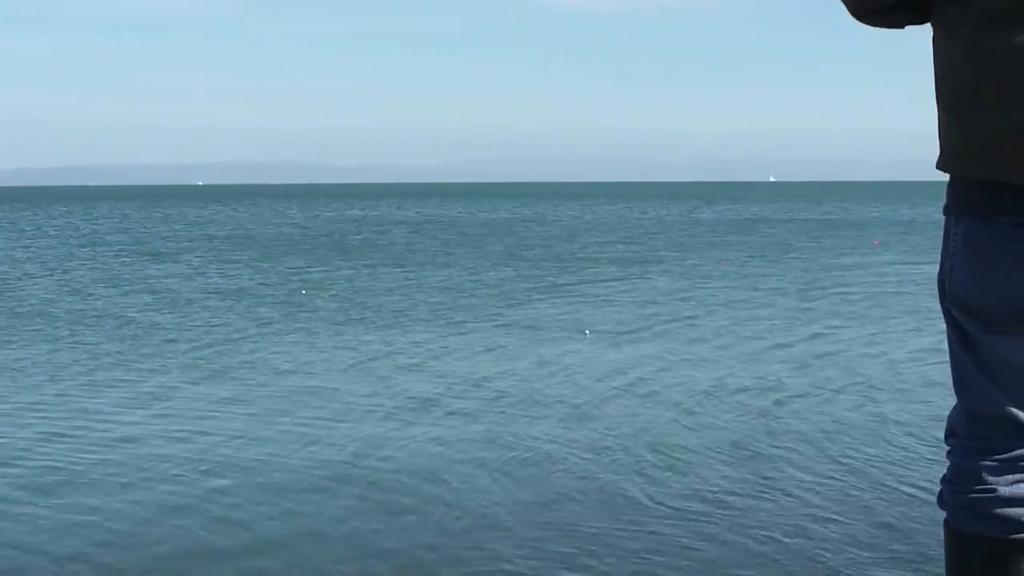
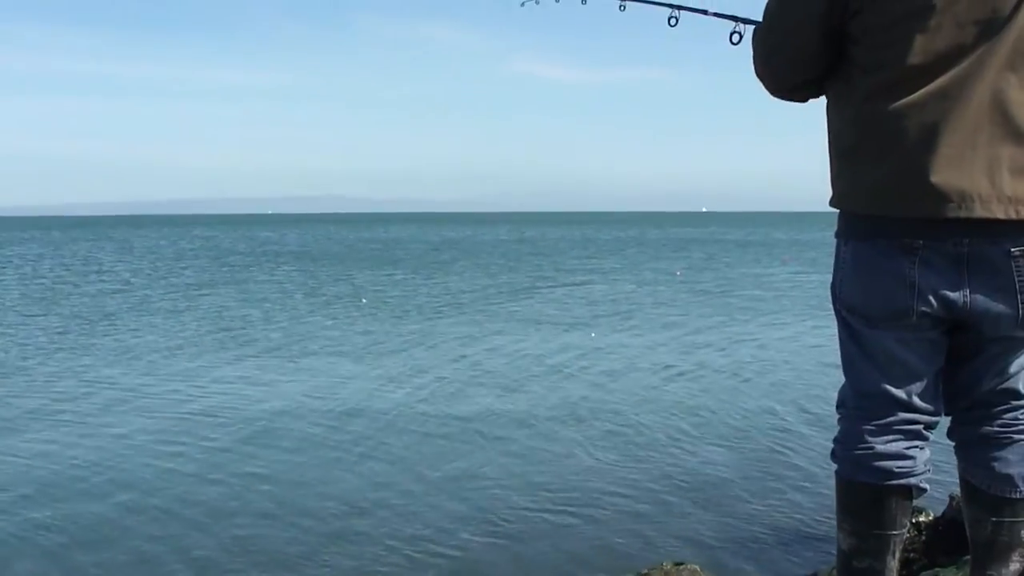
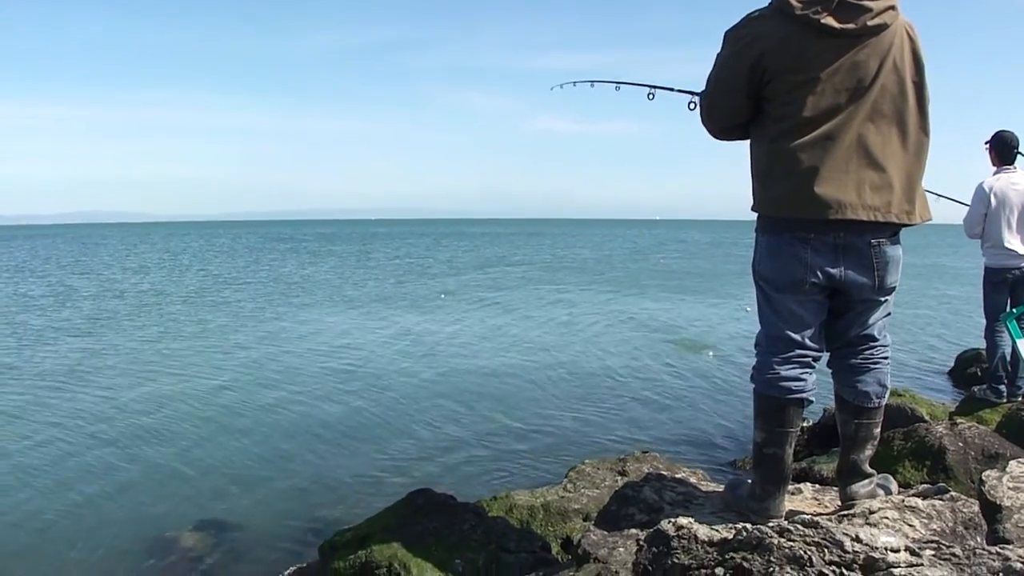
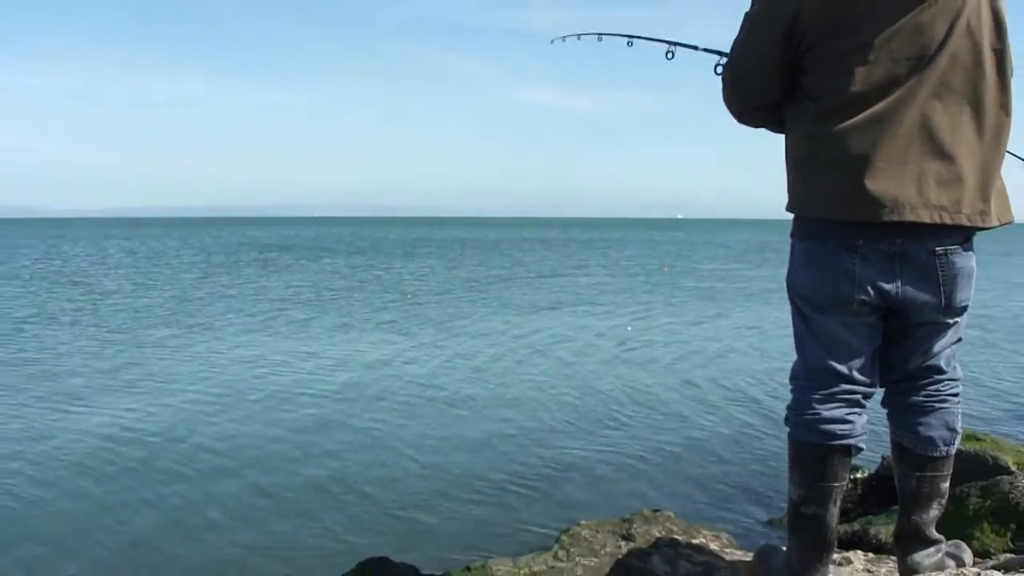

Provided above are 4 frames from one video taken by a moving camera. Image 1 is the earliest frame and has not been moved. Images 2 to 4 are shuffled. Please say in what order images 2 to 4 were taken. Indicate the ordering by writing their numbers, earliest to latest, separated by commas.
2, 4, 3
